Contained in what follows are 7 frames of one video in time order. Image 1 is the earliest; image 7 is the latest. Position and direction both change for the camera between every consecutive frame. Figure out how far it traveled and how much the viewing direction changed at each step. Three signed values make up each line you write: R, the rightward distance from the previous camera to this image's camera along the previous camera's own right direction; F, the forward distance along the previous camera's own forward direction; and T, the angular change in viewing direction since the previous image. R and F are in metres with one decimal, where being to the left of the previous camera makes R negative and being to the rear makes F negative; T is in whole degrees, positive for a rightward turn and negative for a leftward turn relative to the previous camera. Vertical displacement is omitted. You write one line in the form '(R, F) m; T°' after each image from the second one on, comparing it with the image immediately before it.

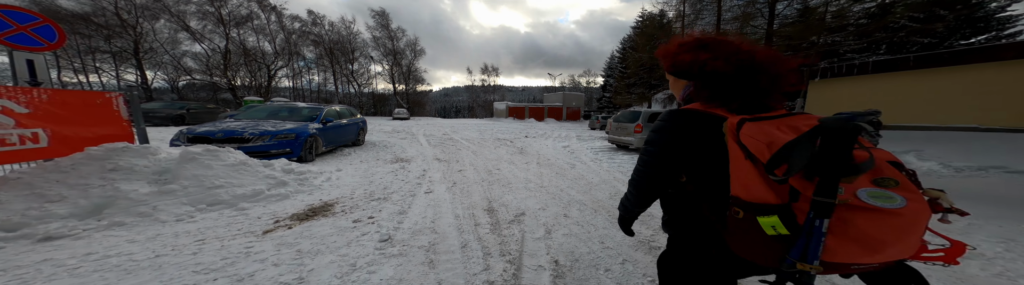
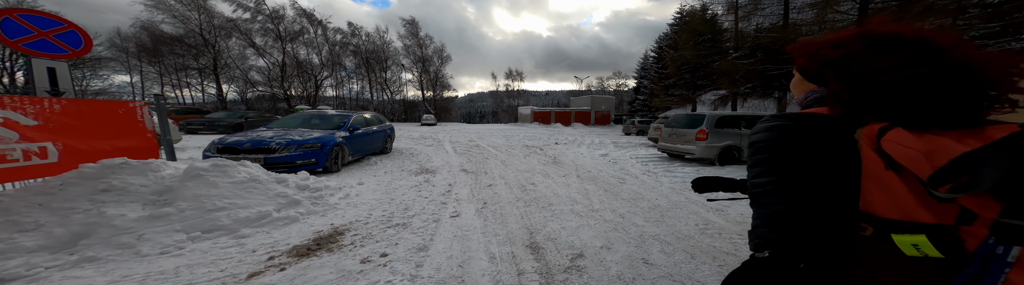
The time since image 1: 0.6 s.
(-0.3, +0.9) m; -5°
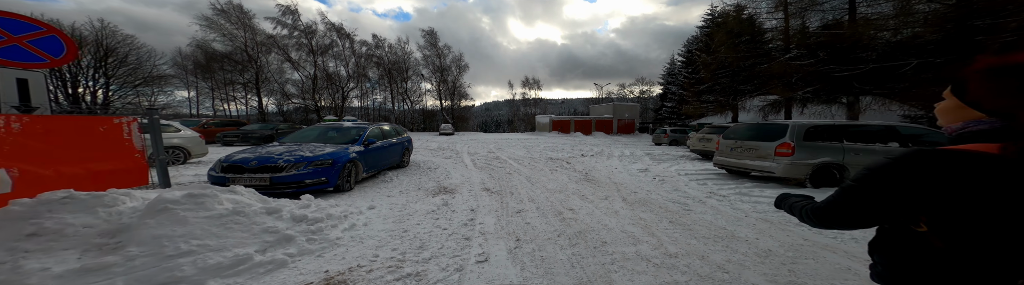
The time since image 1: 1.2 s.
(-0.3, +1.0) m; -4°
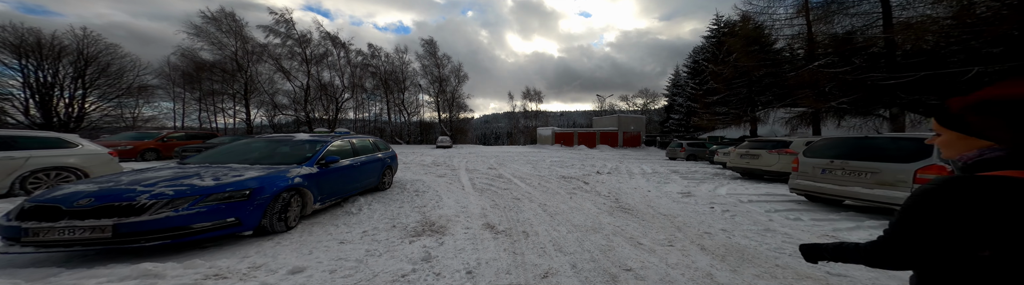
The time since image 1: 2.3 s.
(-0.3, +1.9) m; +1°
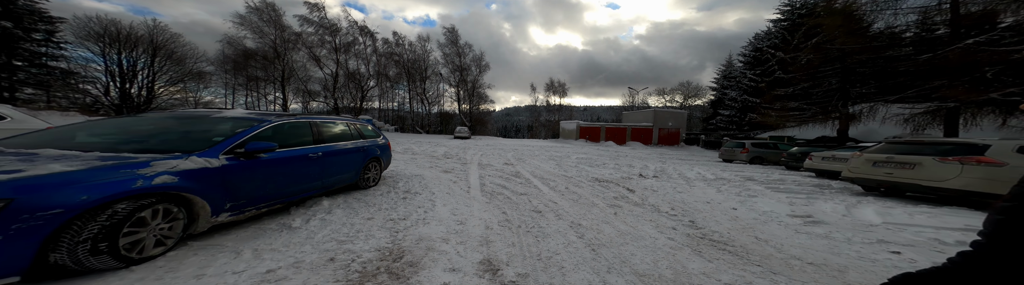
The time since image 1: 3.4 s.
(0.0, +2.1) m; -4°
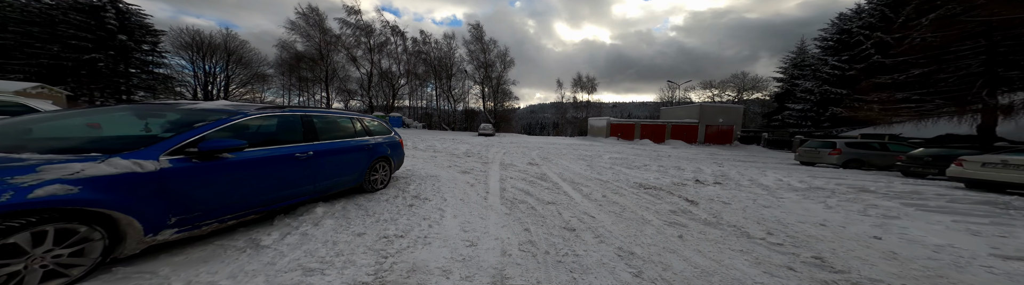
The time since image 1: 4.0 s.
(0.0, +1.1) m; -5°
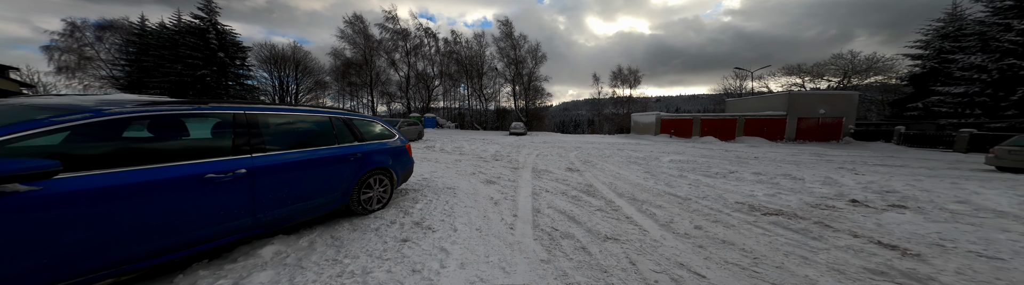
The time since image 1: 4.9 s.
(-0.1, +1.7) m; -7°
